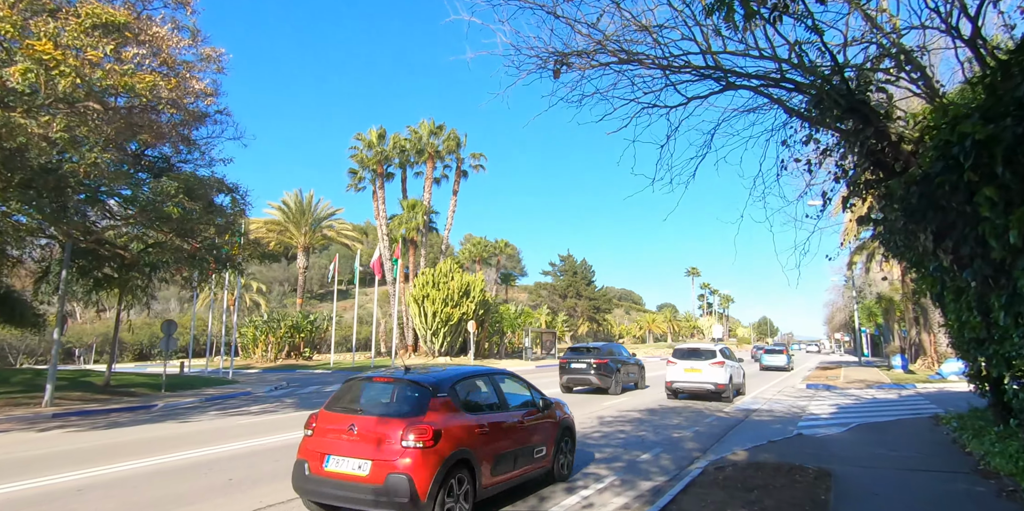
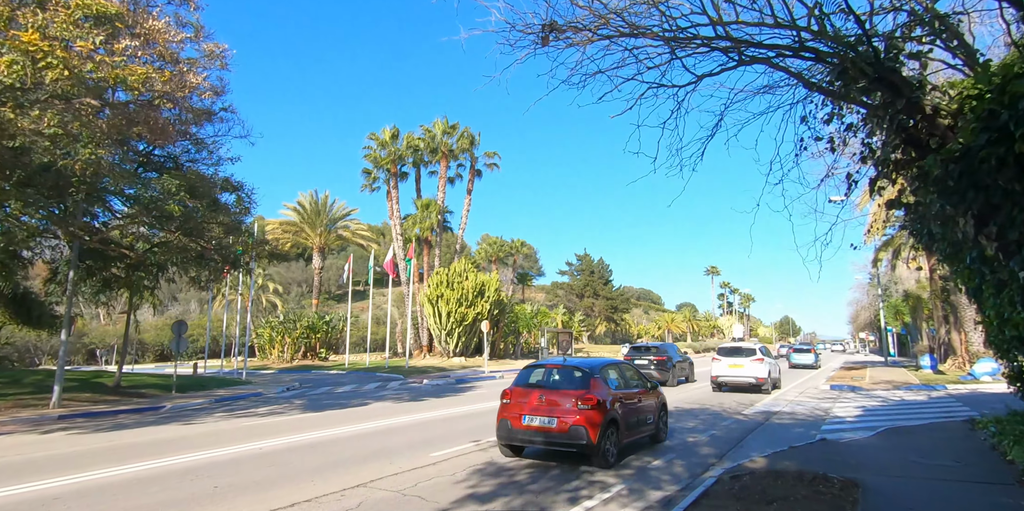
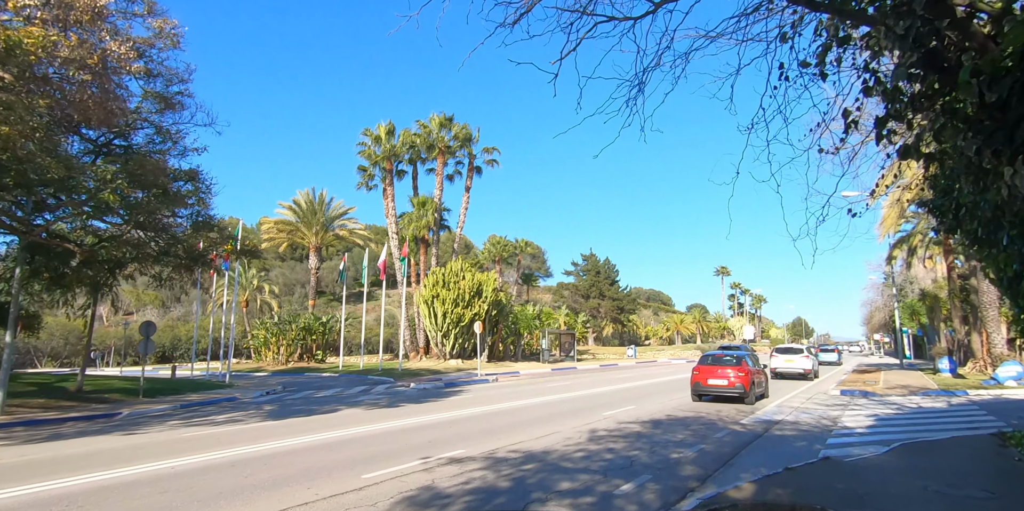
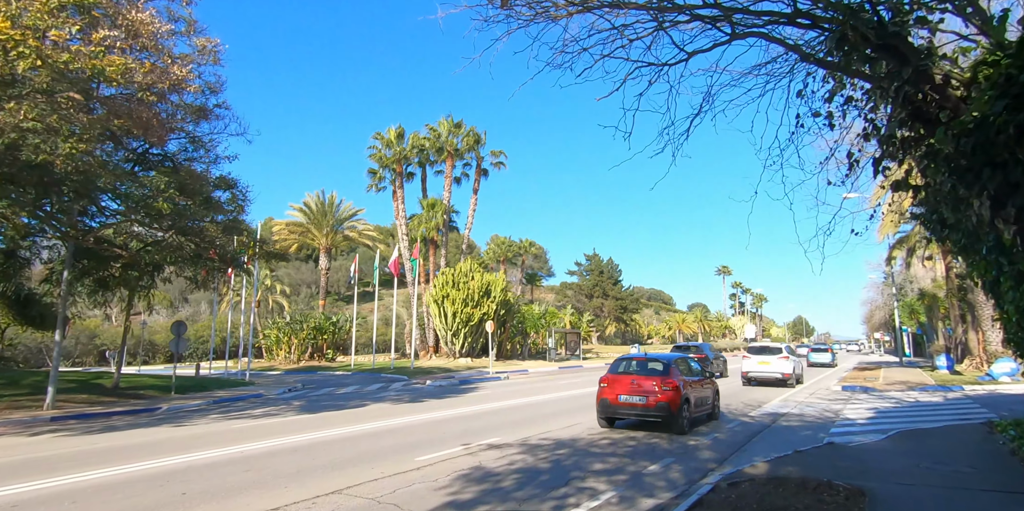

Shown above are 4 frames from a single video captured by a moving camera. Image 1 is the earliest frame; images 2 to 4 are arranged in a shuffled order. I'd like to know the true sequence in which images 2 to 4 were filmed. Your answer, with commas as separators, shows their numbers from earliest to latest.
2, 4, 3
